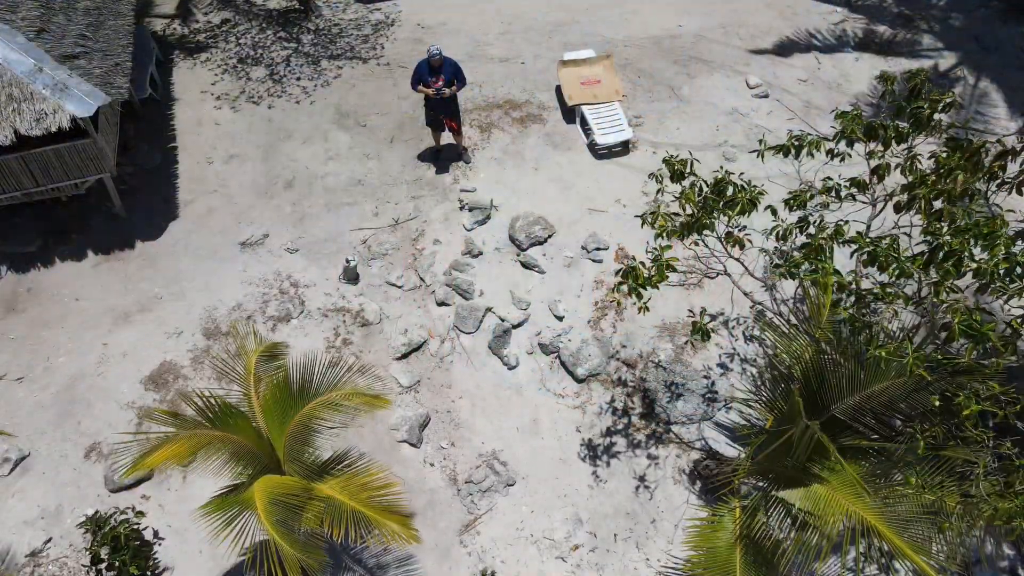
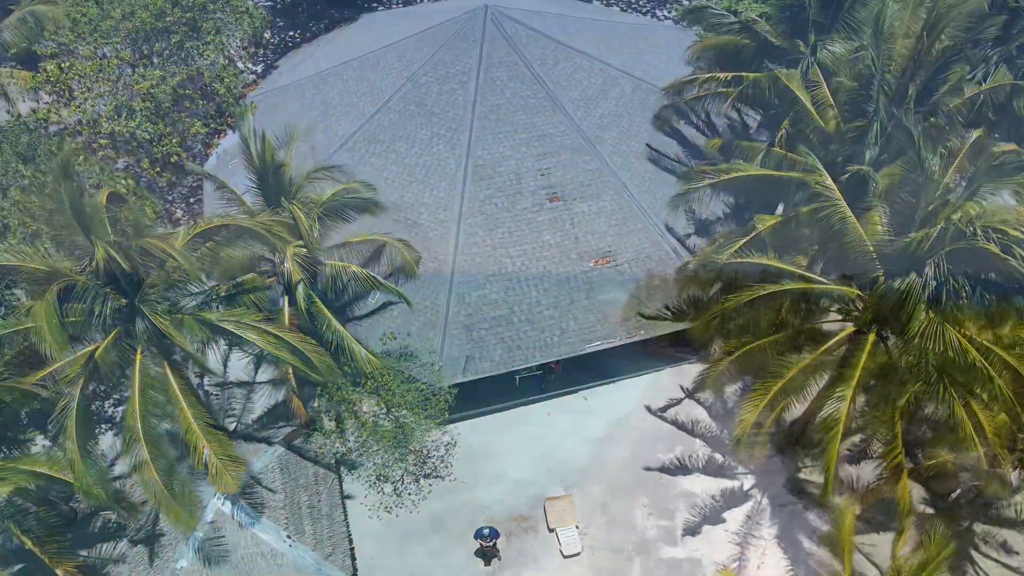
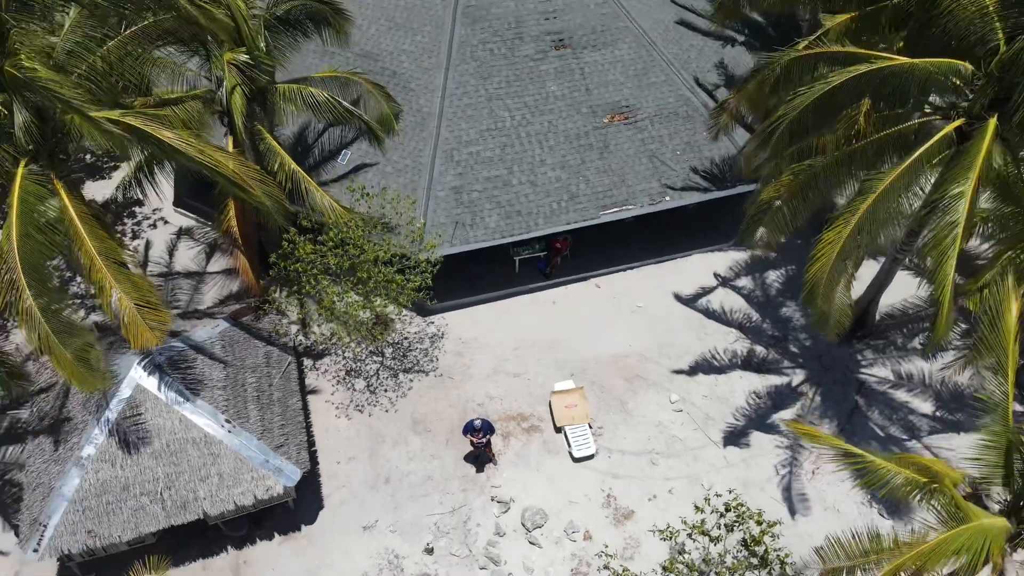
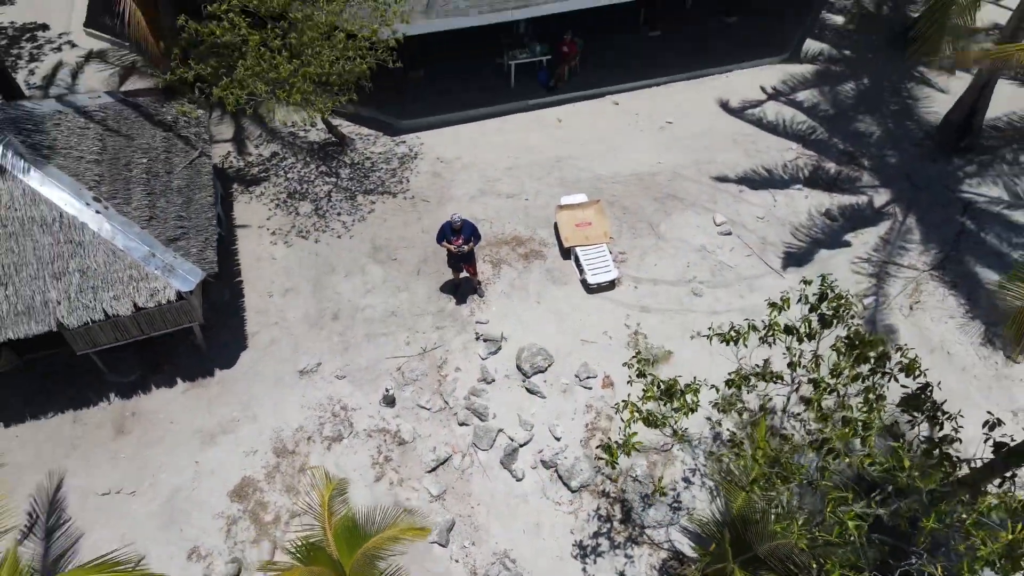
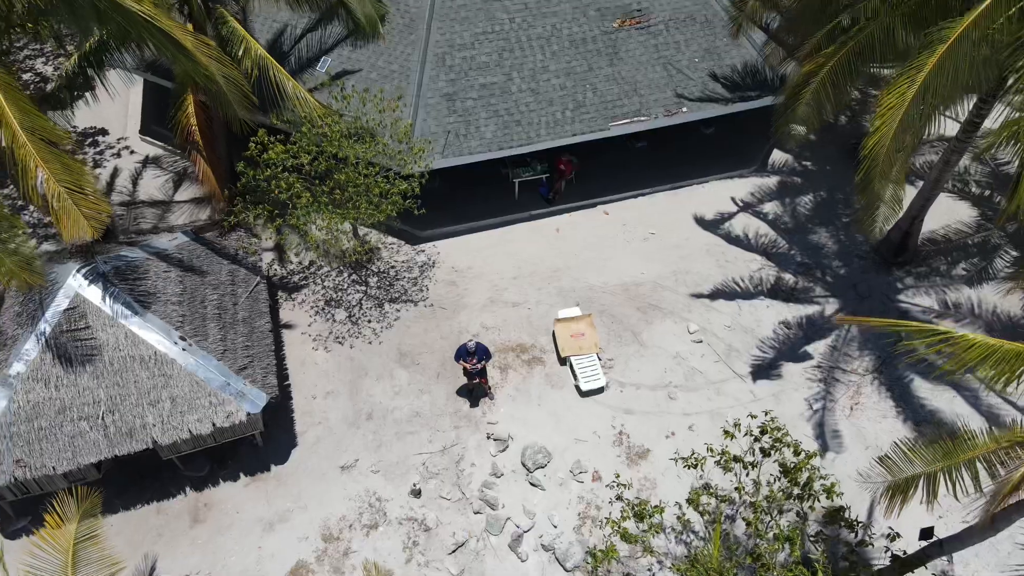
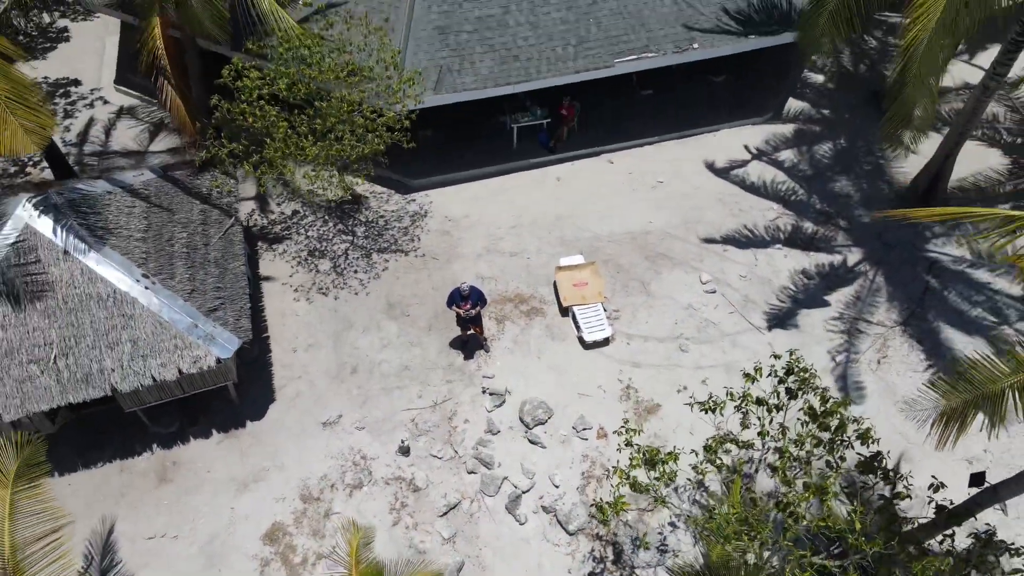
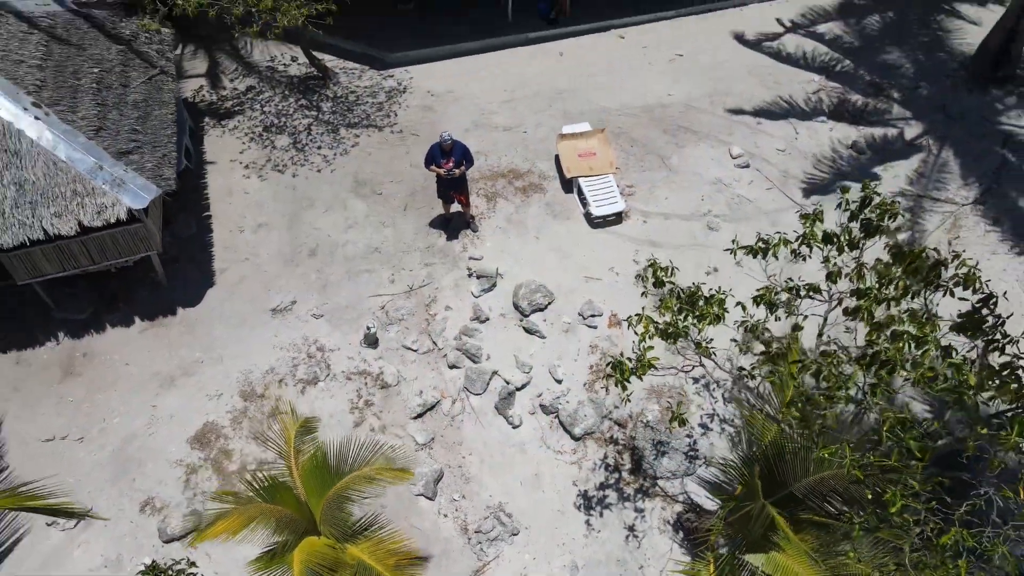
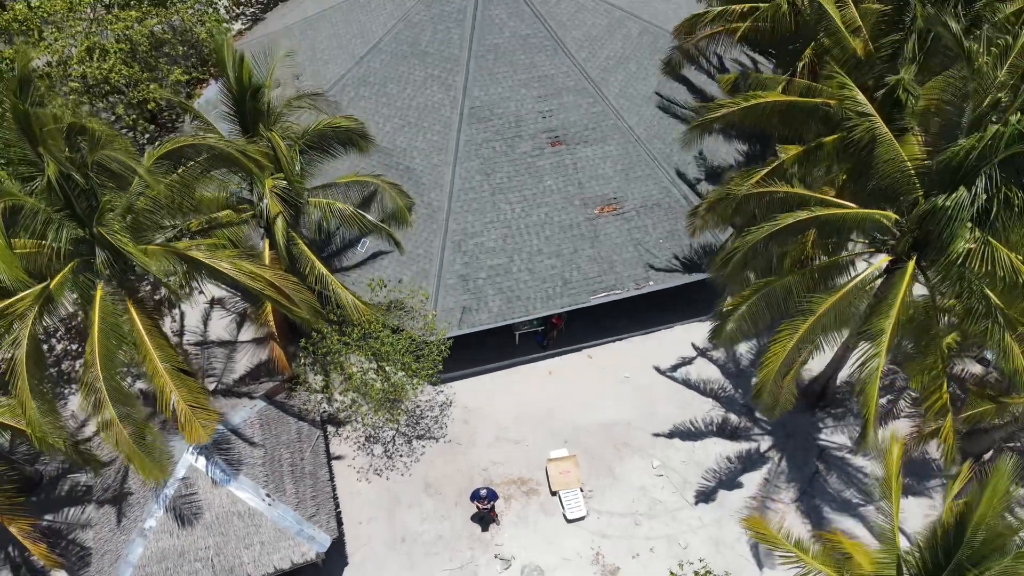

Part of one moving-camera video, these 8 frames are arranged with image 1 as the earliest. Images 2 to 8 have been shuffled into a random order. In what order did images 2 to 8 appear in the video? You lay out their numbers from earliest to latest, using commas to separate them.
7, 4, 6, 5, 3, 8, 2
